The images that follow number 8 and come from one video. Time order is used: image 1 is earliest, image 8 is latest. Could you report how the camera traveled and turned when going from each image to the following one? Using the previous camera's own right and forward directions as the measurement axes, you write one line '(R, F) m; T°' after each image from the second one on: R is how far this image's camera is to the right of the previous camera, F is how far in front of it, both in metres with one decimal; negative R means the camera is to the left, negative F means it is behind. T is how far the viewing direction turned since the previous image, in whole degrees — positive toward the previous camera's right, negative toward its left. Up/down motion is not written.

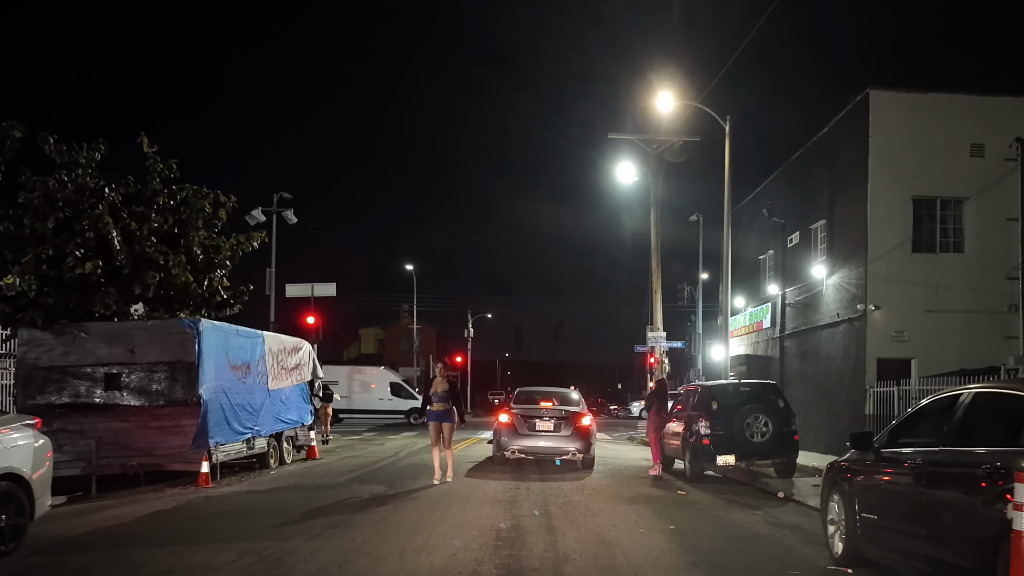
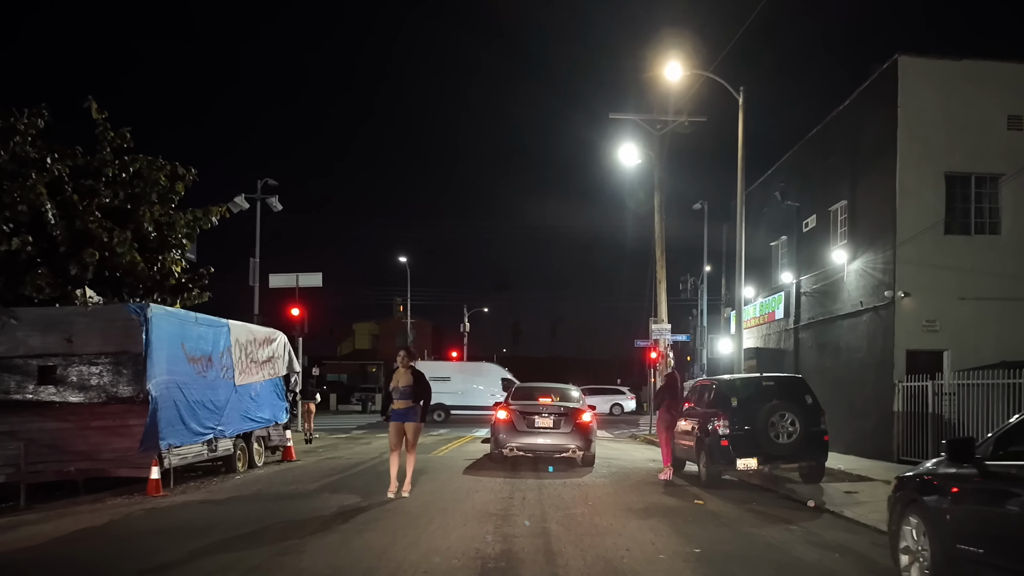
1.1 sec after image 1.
(+0.1, +1.6) m; 0°
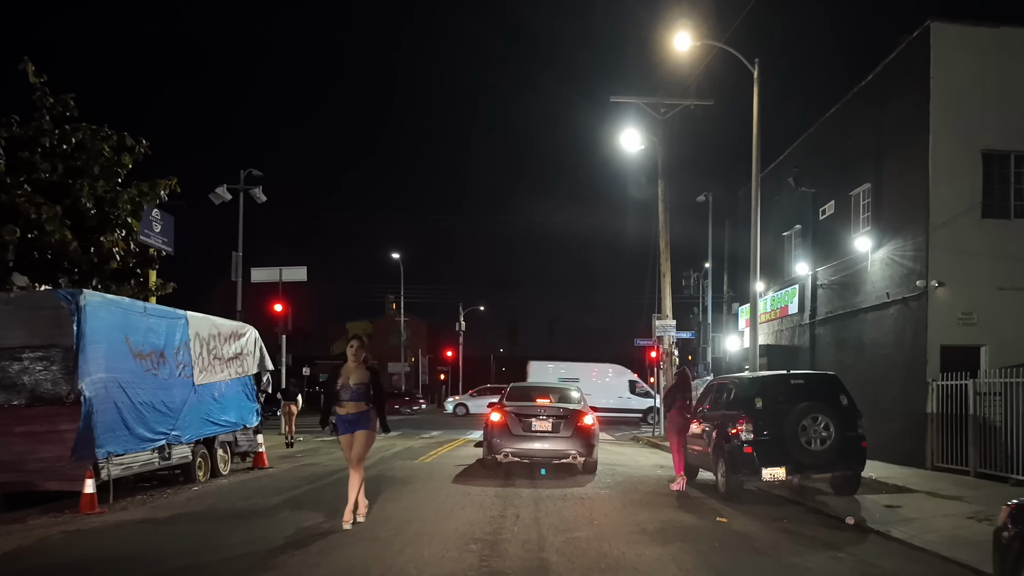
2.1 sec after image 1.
(+0.1, +1.5) m; 0°
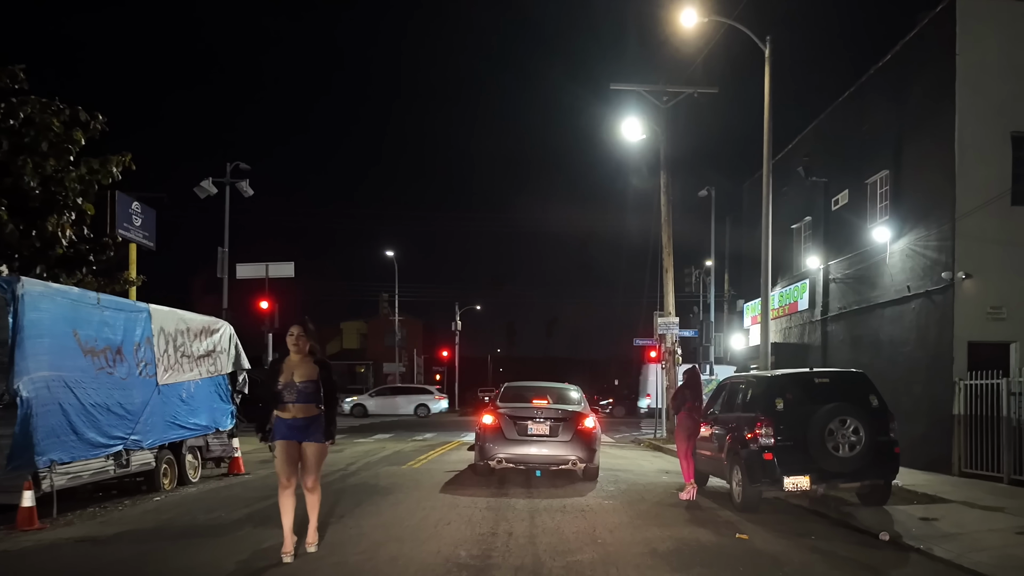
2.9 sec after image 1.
(+0.1, +1.1) m; 0°
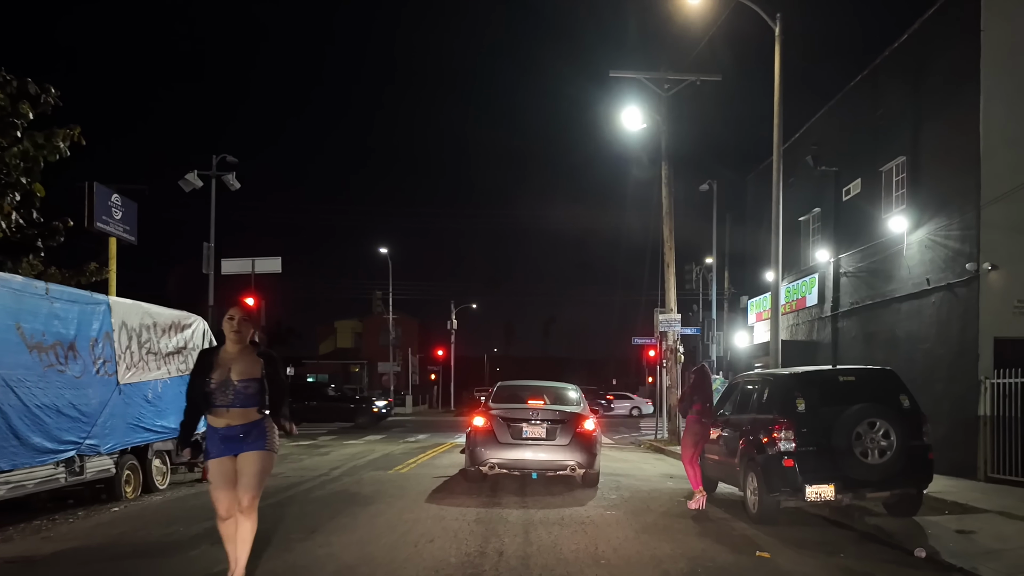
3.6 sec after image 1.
(+0.1, +0.9) m; 0°
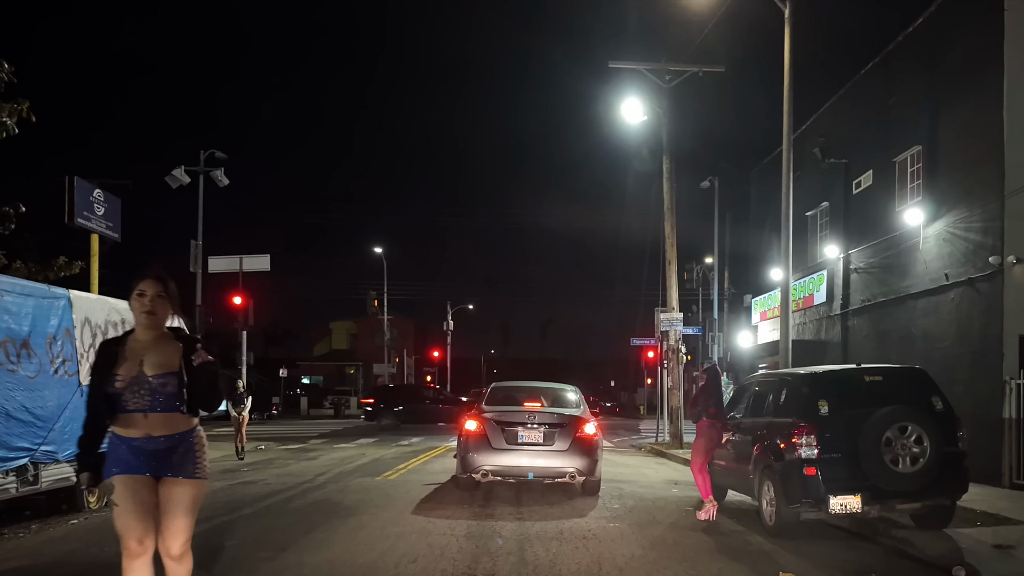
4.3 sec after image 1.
(0.0, +0.8) m; 0°
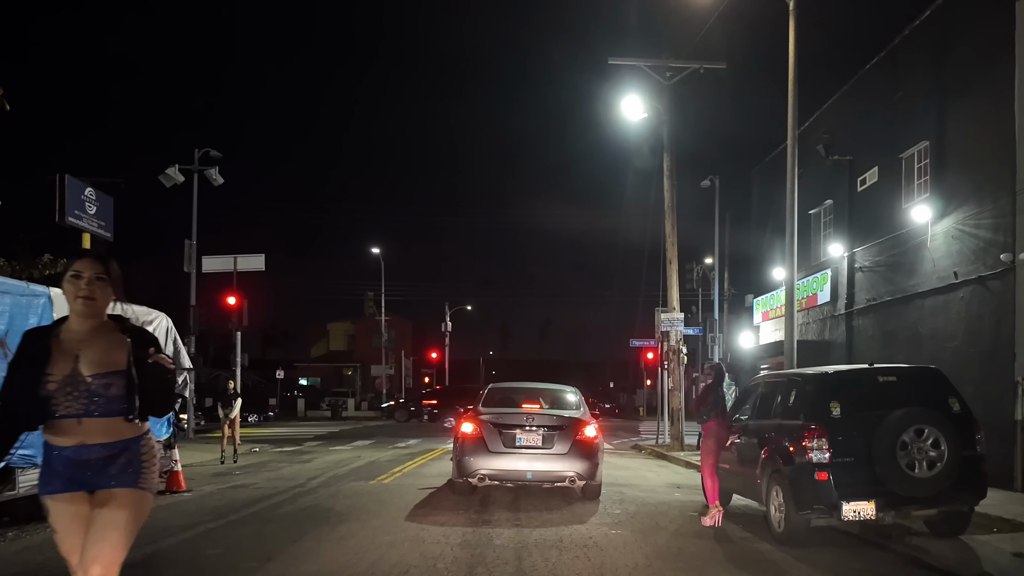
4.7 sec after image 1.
(0.0, +0.4) m; 0°
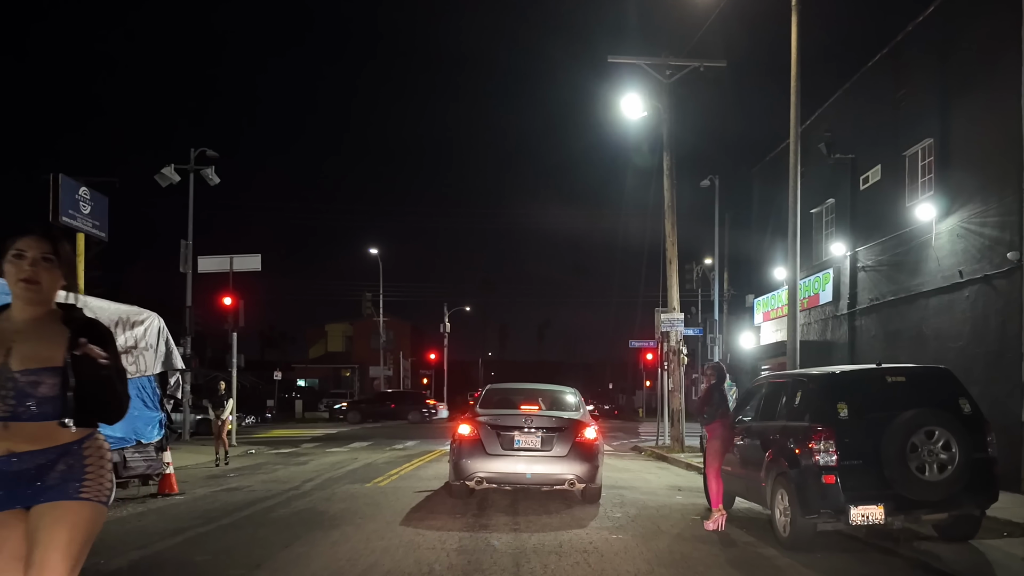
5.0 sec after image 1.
(0.0, +0.2) m; 0°
